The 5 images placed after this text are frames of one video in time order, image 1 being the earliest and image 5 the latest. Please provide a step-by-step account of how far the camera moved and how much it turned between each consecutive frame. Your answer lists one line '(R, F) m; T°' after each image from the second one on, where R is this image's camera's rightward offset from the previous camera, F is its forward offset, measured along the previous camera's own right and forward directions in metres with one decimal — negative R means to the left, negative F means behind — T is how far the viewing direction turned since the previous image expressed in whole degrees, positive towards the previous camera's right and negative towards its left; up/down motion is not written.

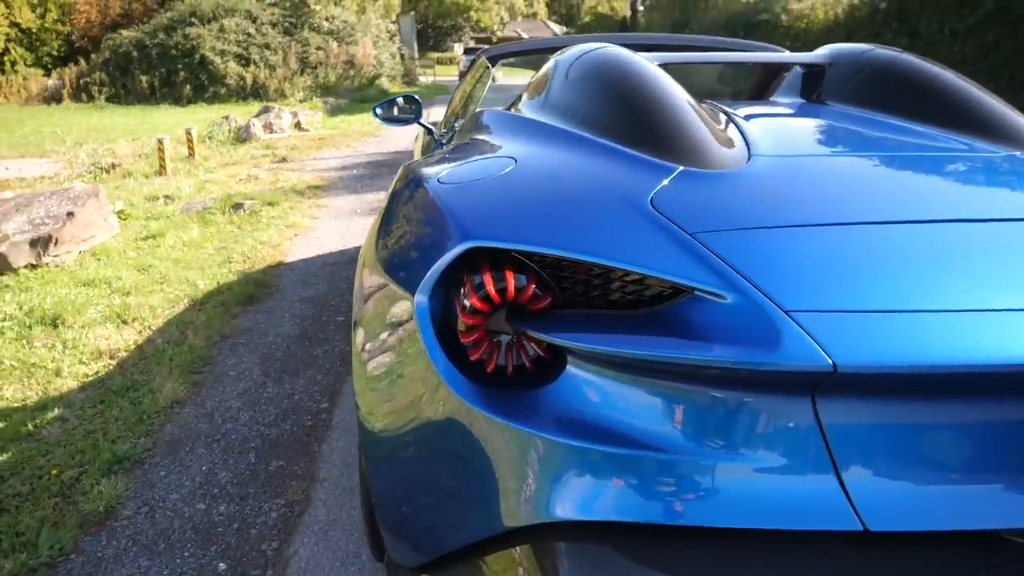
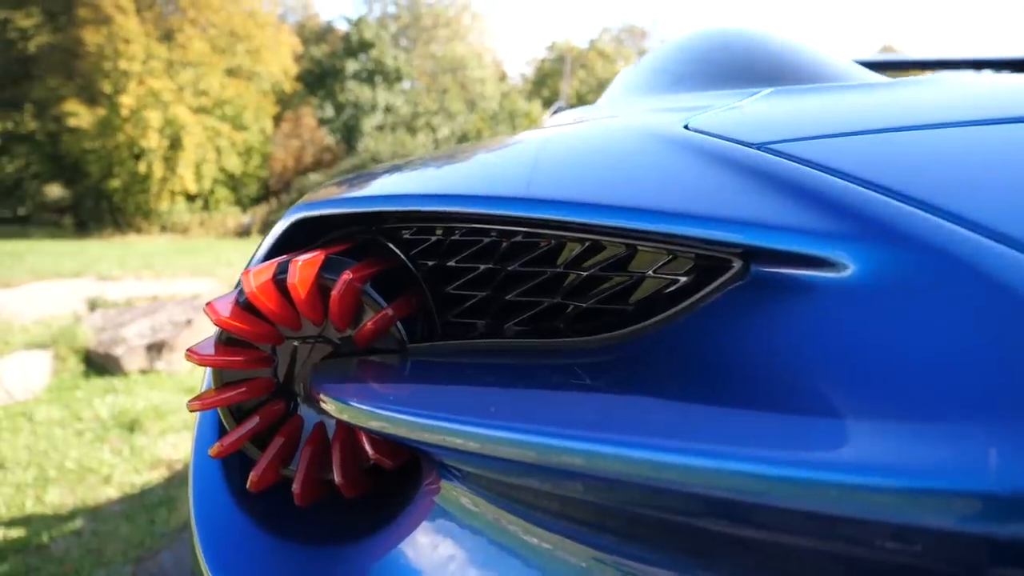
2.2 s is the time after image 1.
(+0.2, +0.8) m; -11°
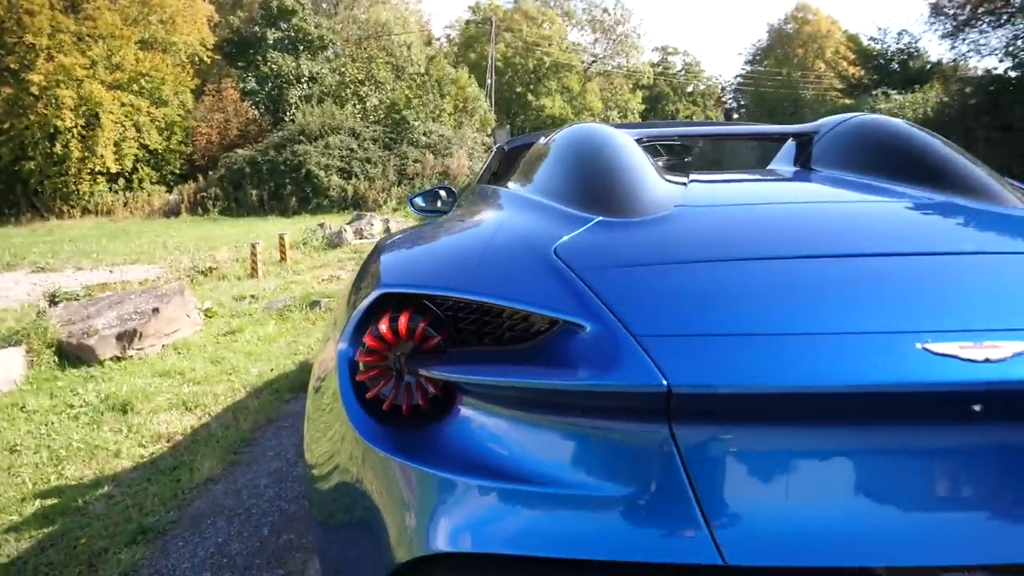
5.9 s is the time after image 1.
(-0.1, -0.8) m; +4°
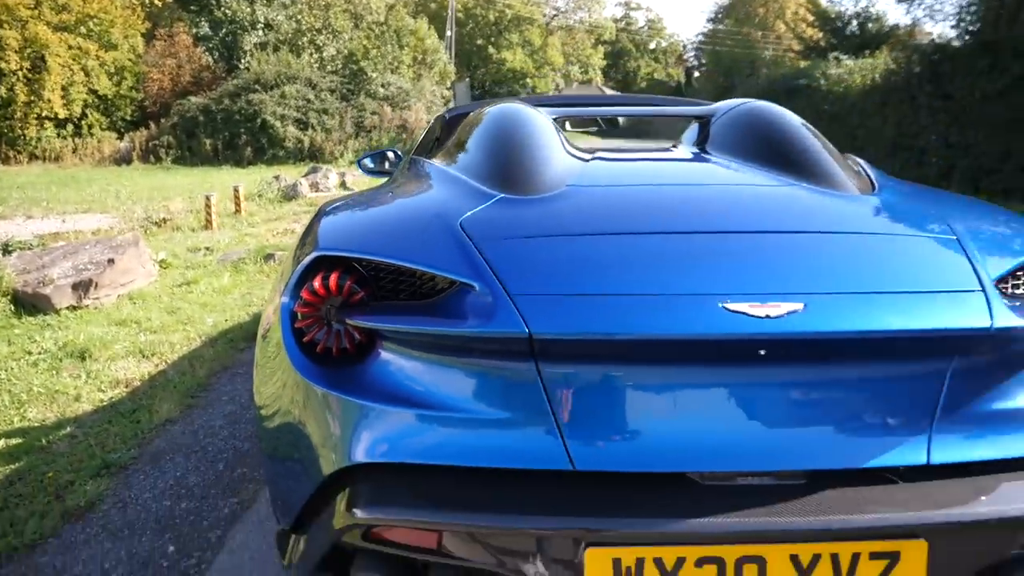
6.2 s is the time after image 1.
(+0.1, -0.3) m; +3°
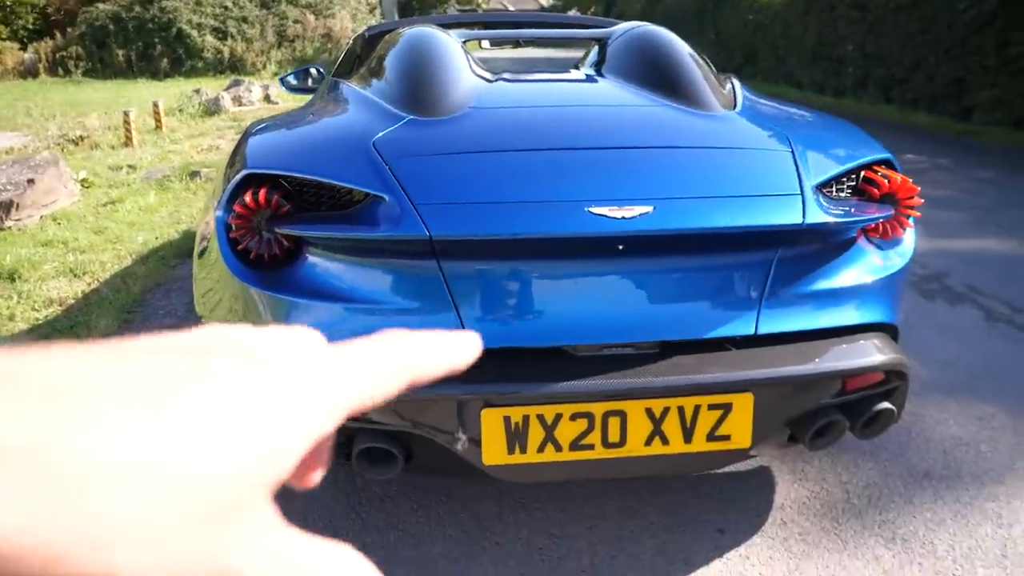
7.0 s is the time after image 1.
(+0.1, -0.3) m; +4°
